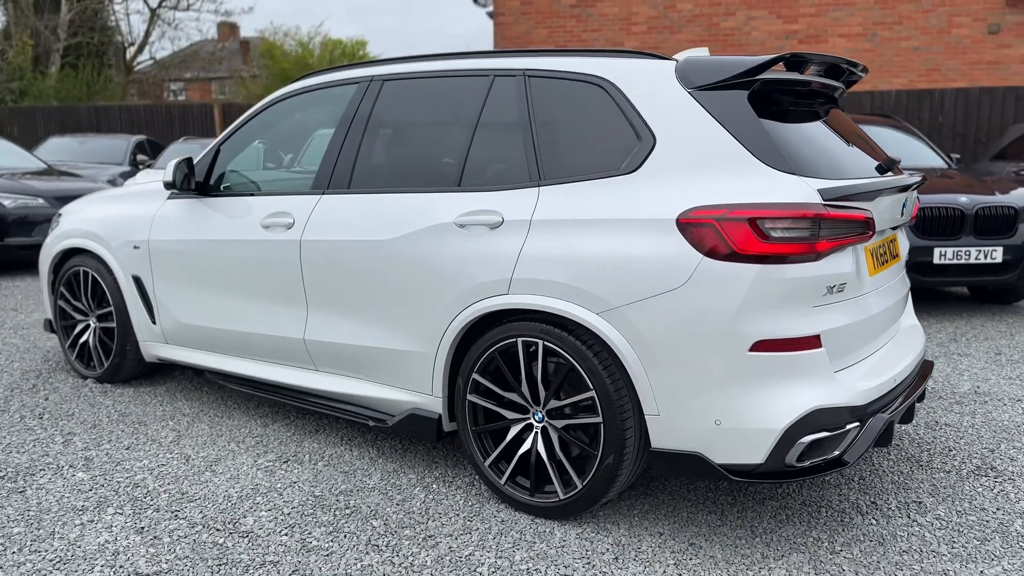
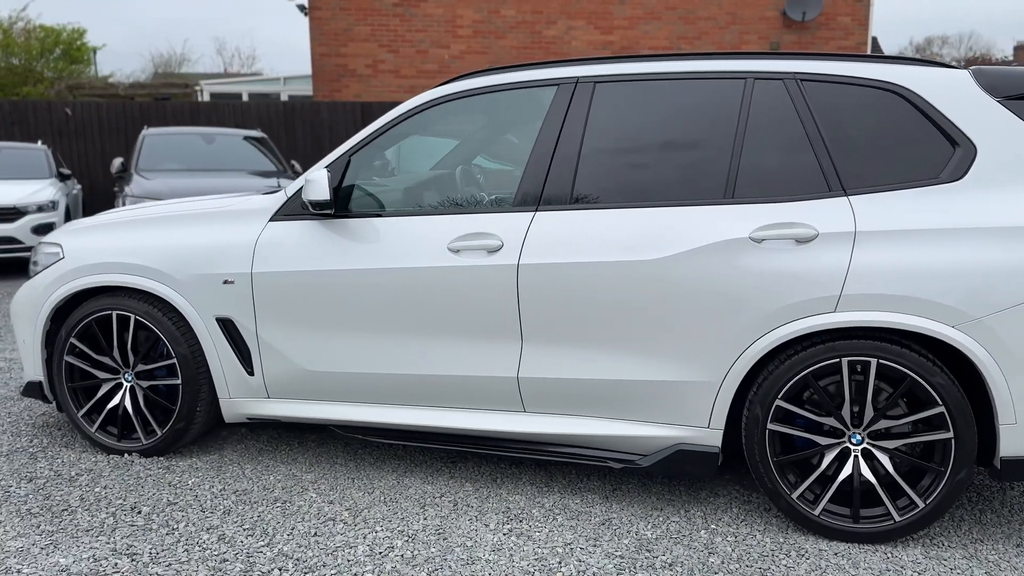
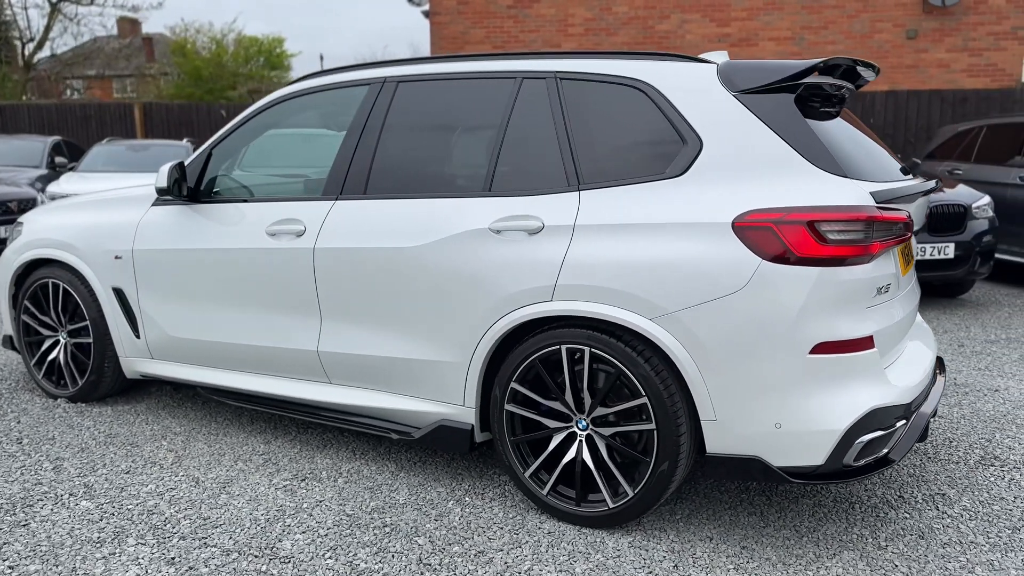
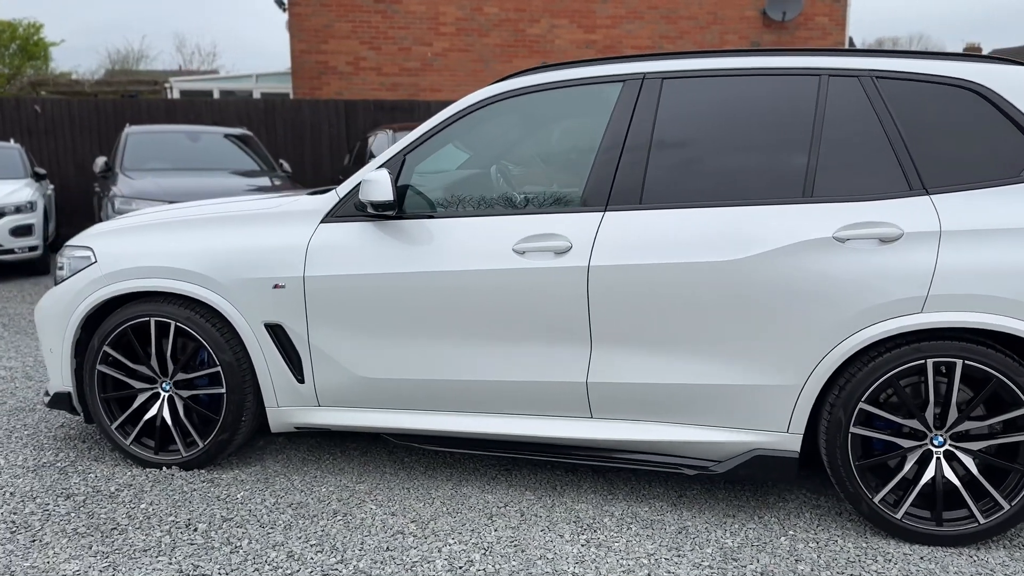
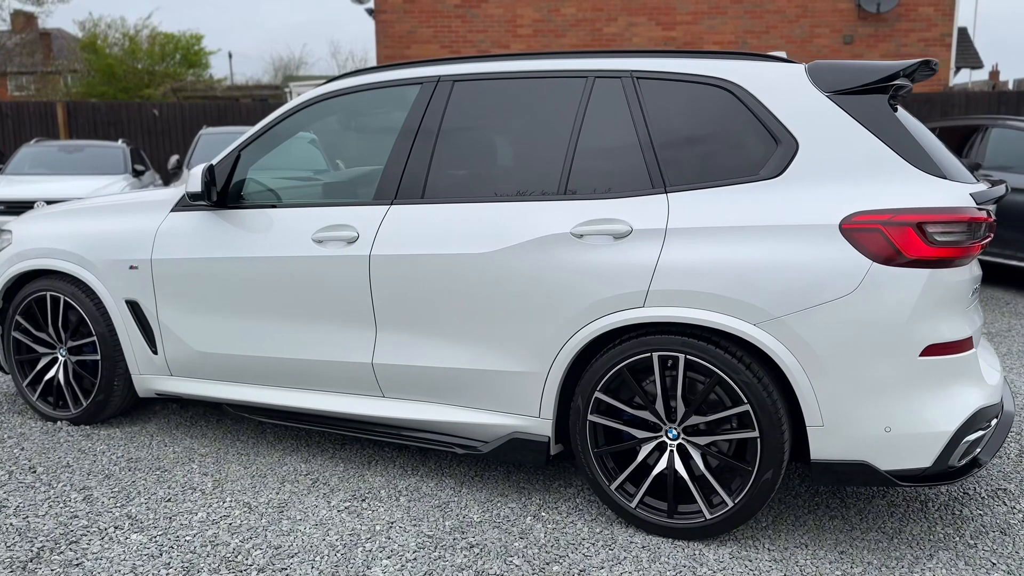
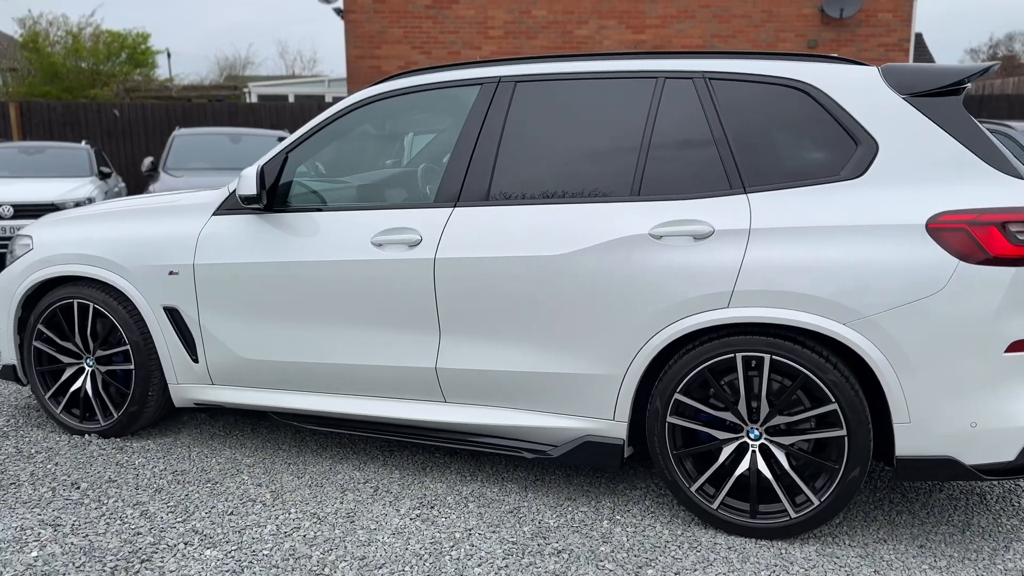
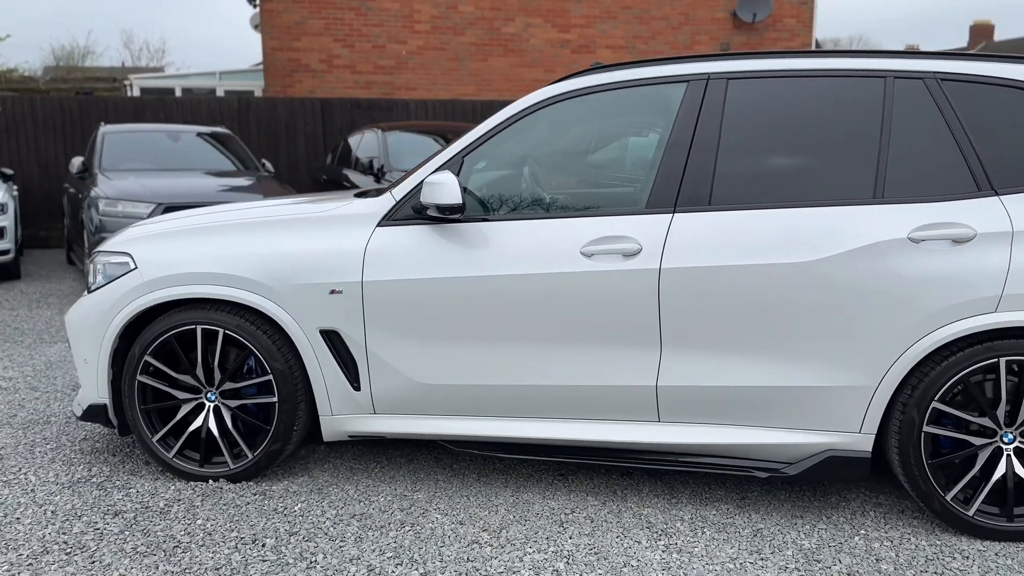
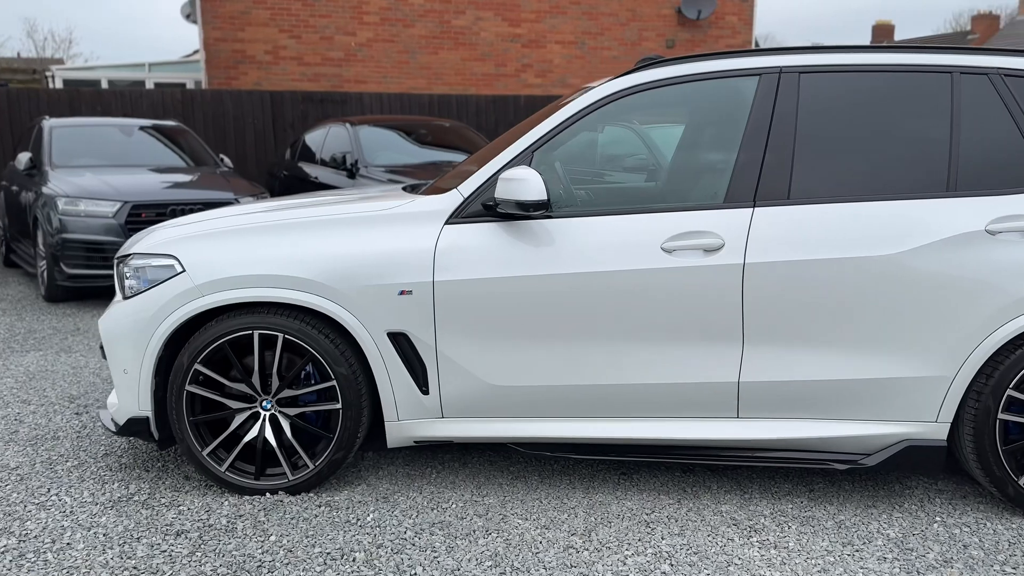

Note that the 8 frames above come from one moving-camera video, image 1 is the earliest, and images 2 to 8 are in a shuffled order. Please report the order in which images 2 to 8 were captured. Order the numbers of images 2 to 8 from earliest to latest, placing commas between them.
3, 5, 6, 2, 4, 7, 8
